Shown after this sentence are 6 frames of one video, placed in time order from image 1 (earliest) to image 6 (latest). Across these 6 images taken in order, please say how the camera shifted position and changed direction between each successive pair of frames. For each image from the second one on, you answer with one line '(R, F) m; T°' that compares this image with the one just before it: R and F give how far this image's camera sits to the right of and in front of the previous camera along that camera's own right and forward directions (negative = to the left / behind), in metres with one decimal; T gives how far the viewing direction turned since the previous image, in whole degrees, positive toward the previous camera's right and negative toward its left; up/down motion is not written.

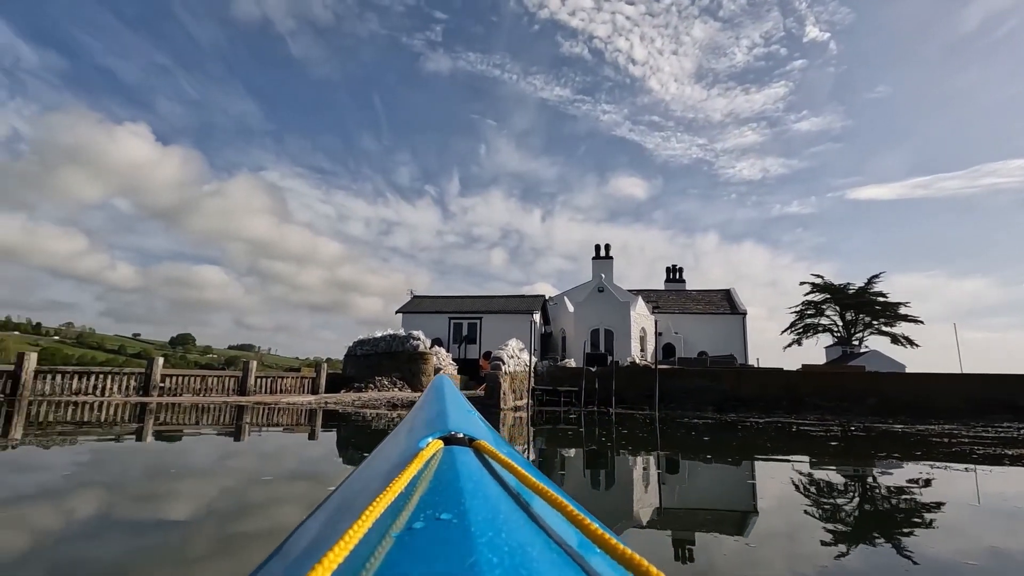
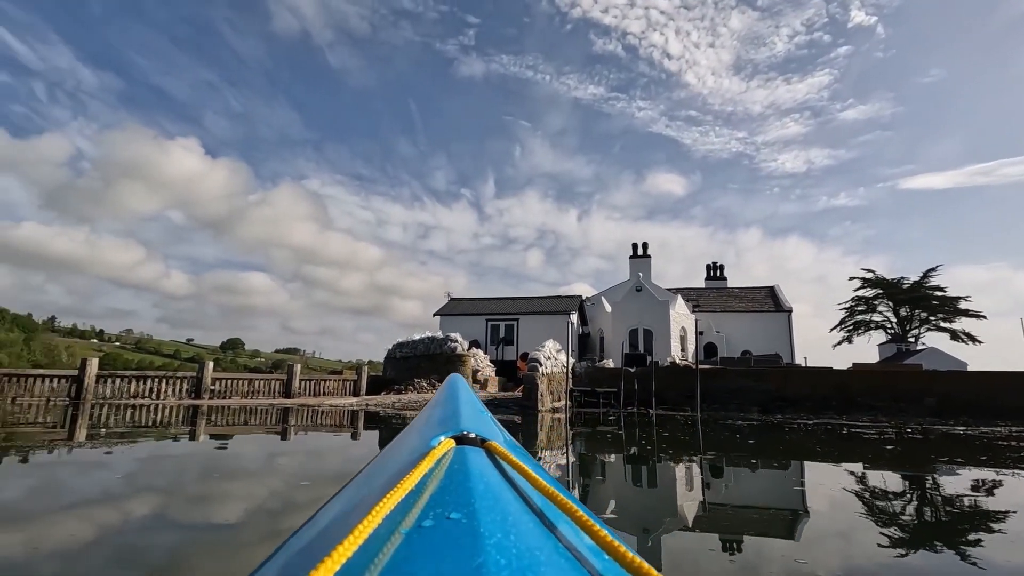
(0.0, 0.0) m; -4°
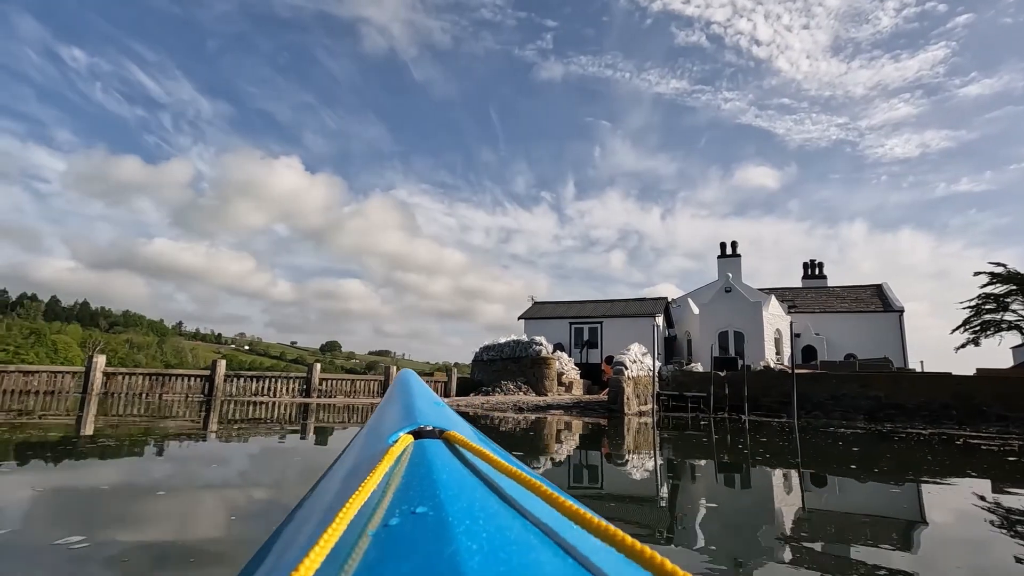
(0.0, -0.2) m; -9°
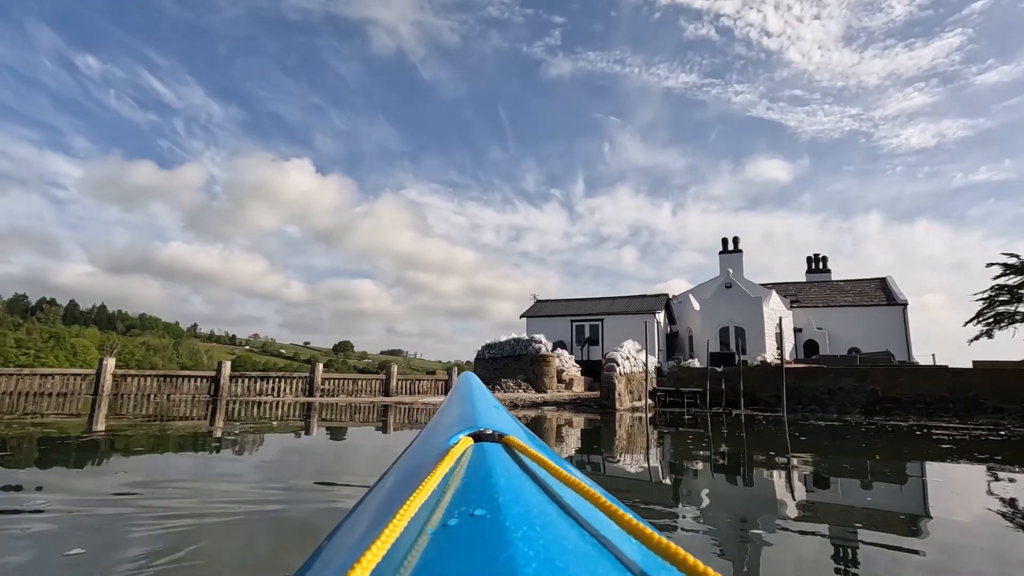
(+0.3, -0.2) m; -1°
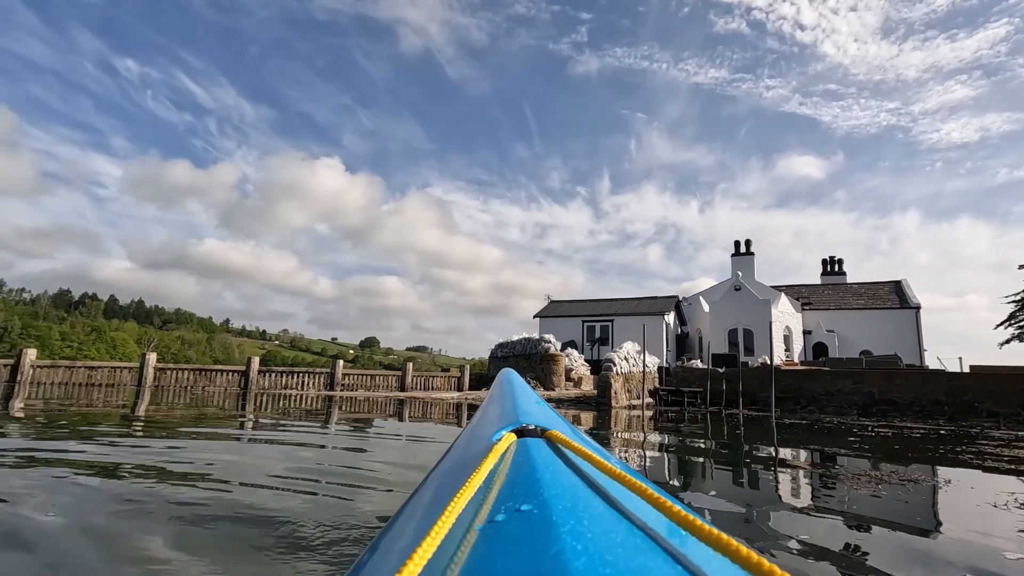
(+0.3, -0.6) m; -3°
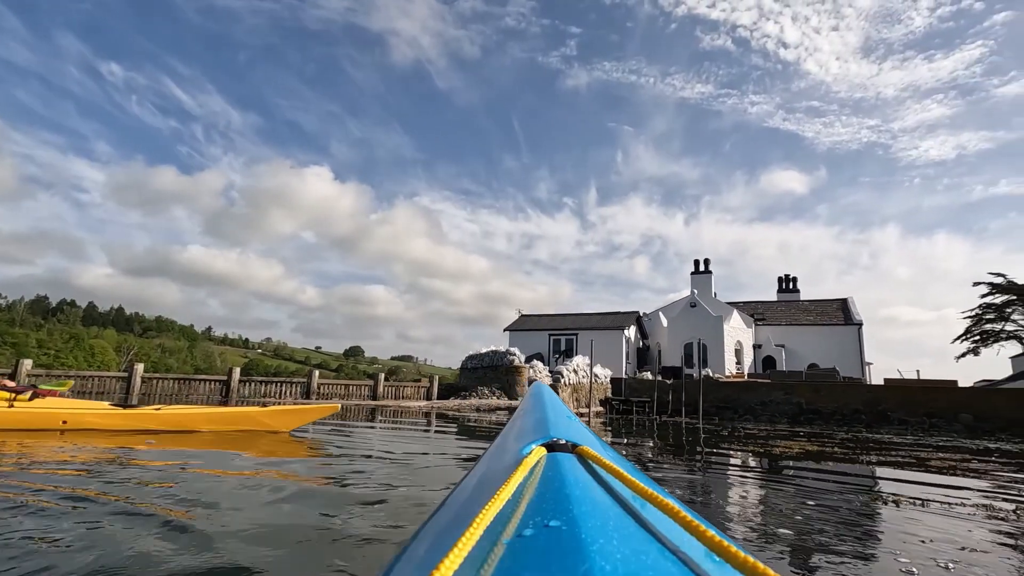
(+0.5, -1.0) m; +1°
